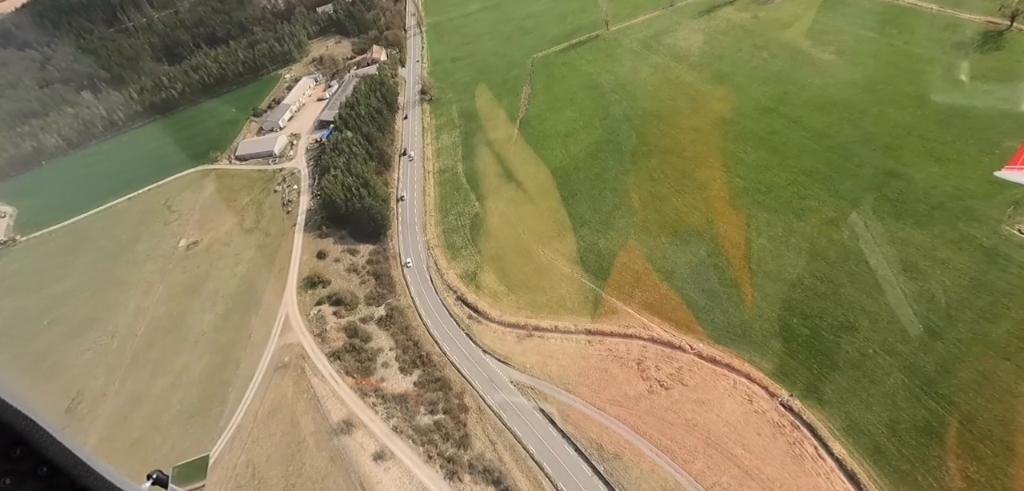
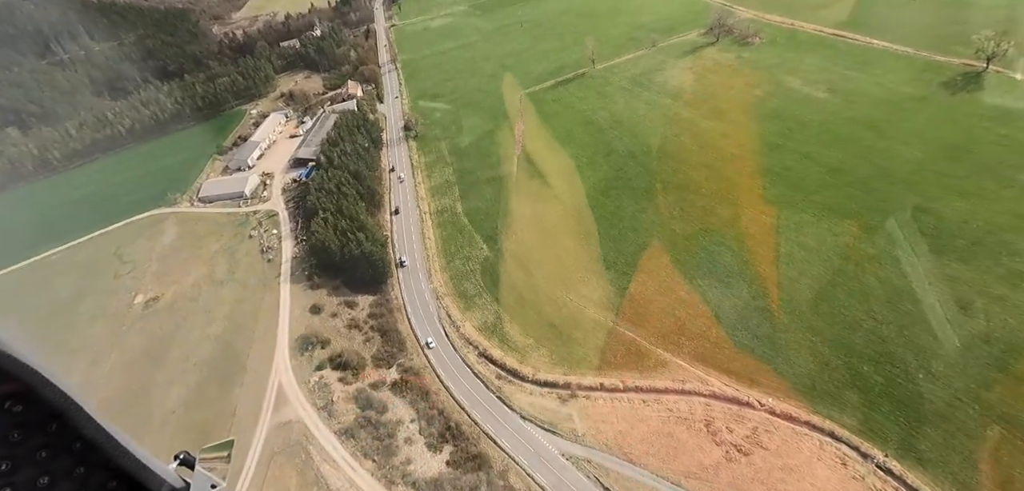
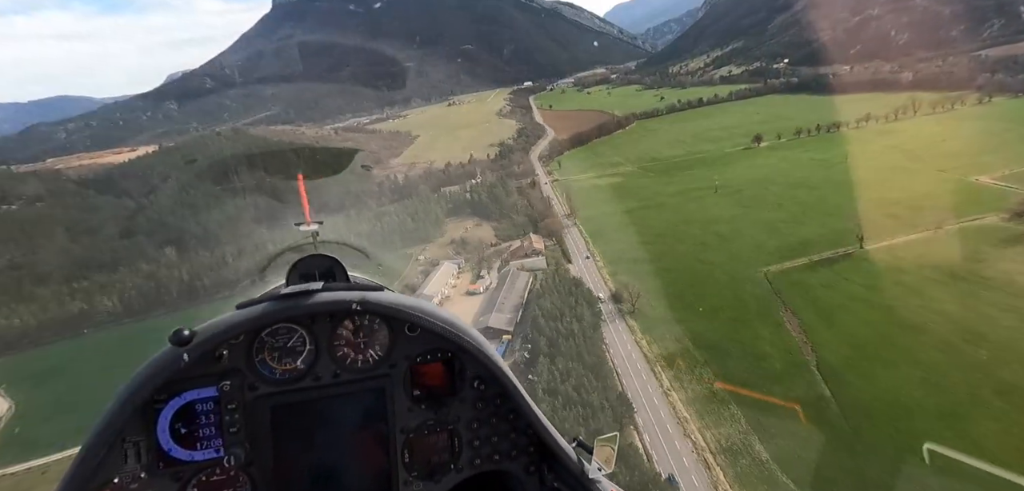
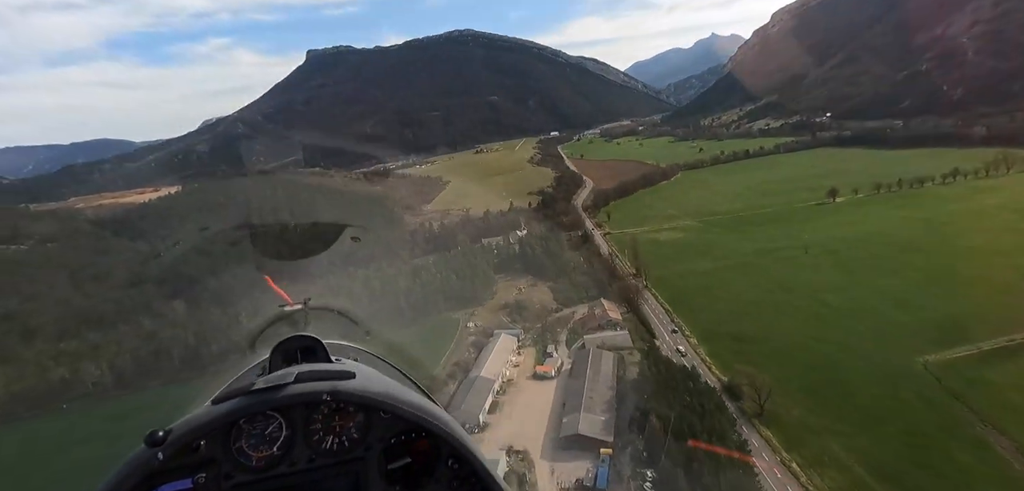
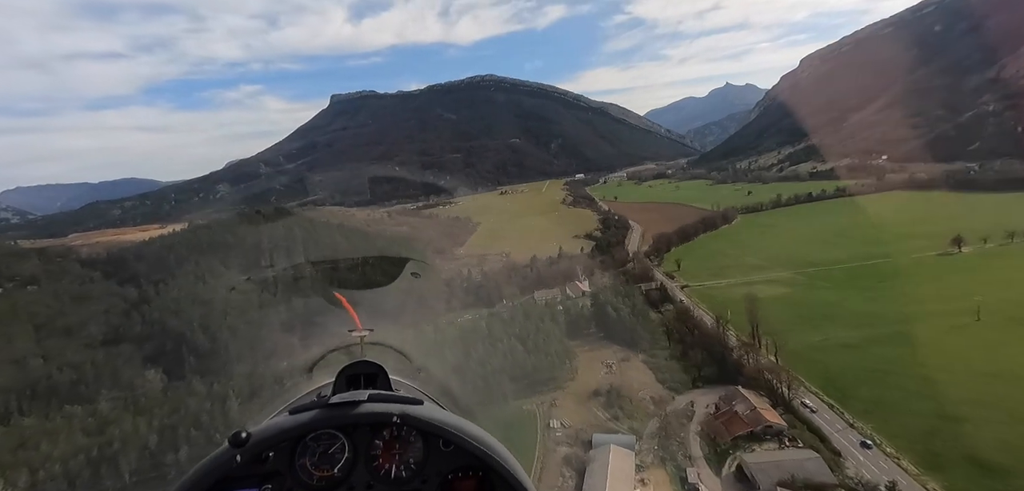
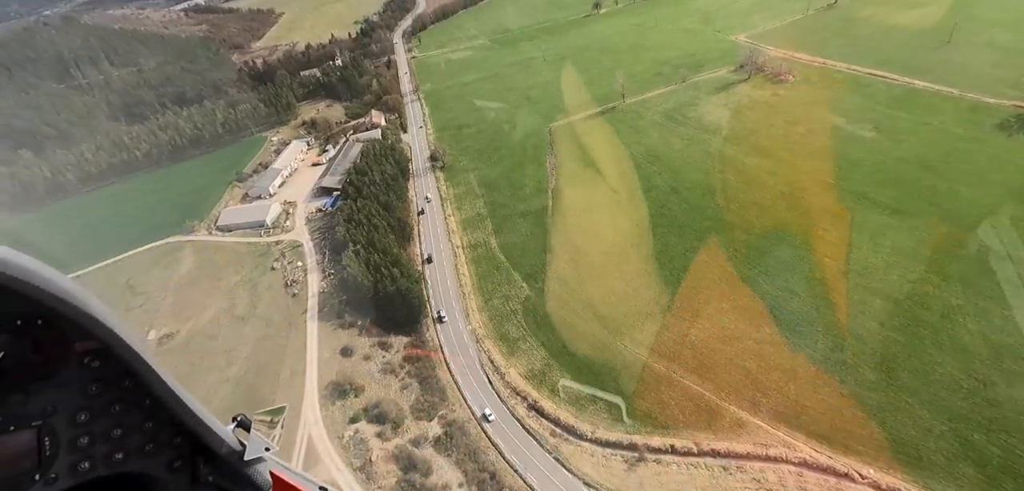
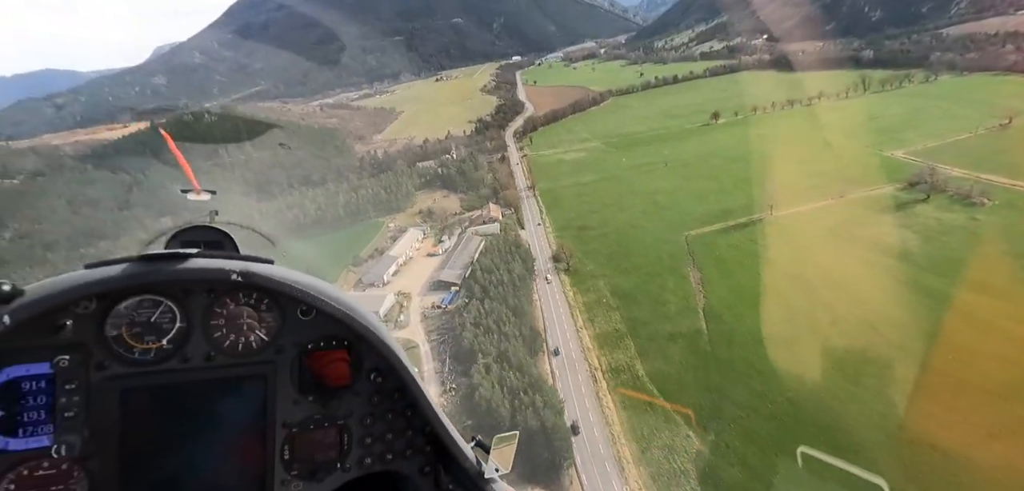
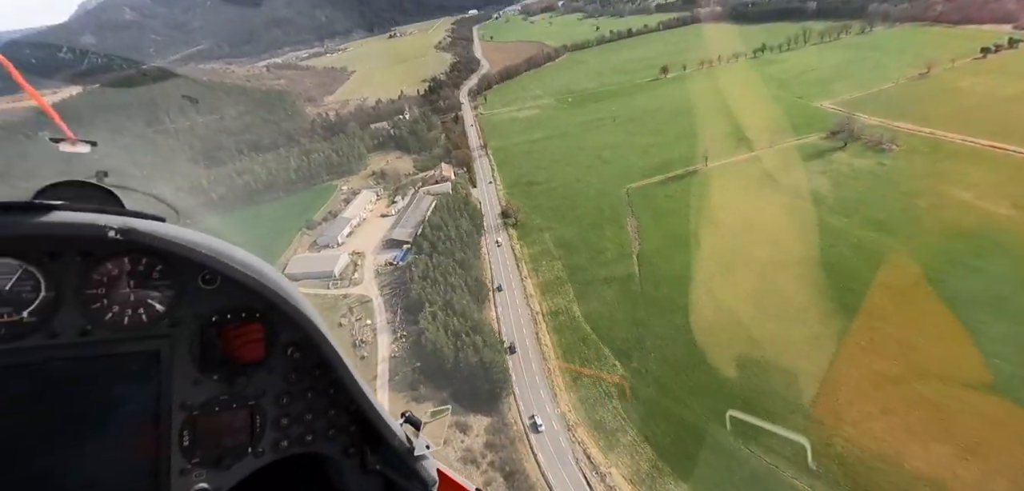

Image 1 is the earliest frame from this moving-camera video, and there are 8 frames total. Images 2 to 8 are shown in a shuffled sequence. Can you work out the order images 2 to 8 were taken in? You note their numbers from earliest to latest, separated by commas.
2, 6, 8, 7, 3, 4, 5
